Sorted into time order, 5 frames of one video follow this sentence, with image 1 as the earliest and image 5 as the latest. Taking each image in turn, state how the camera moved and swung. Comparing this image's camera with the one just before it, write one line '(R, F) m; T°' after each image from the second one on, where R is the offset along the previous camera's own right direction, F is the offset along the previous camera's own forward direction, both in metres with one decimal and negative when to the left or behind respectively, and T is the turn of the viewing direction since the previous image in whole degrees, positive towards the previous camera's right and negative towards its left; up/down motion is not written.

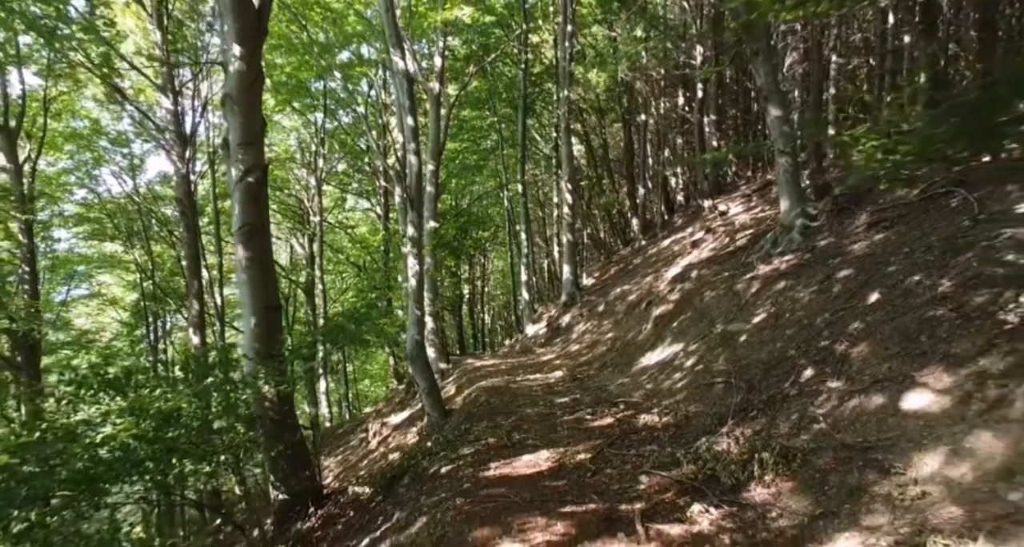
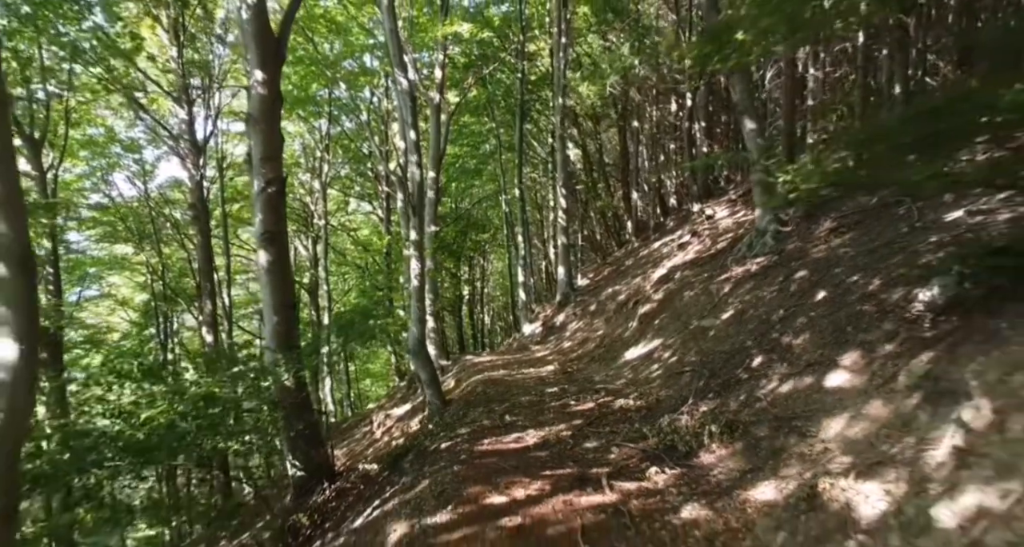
(+0.1, -0.8) m; 0°
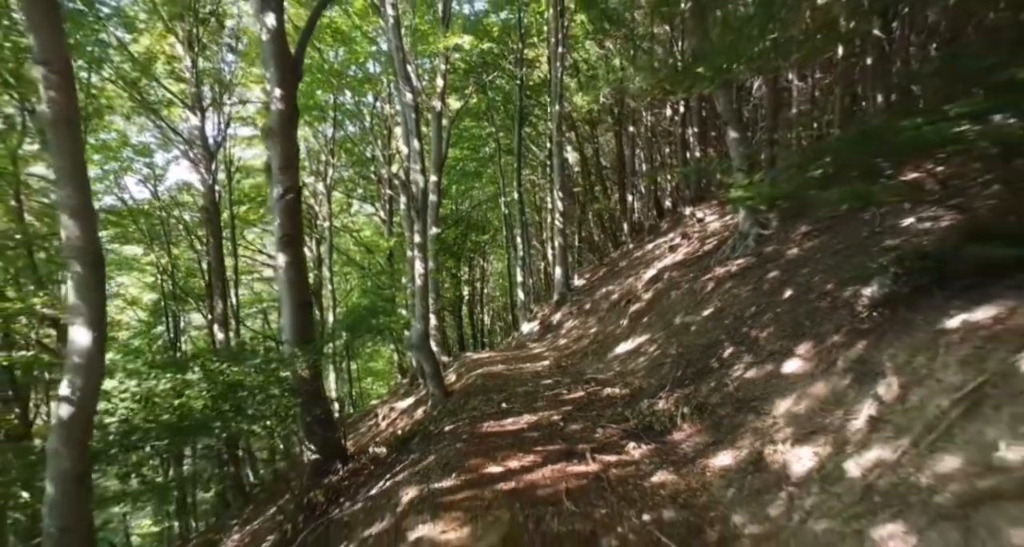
(0.0, -0.7) m; 0°
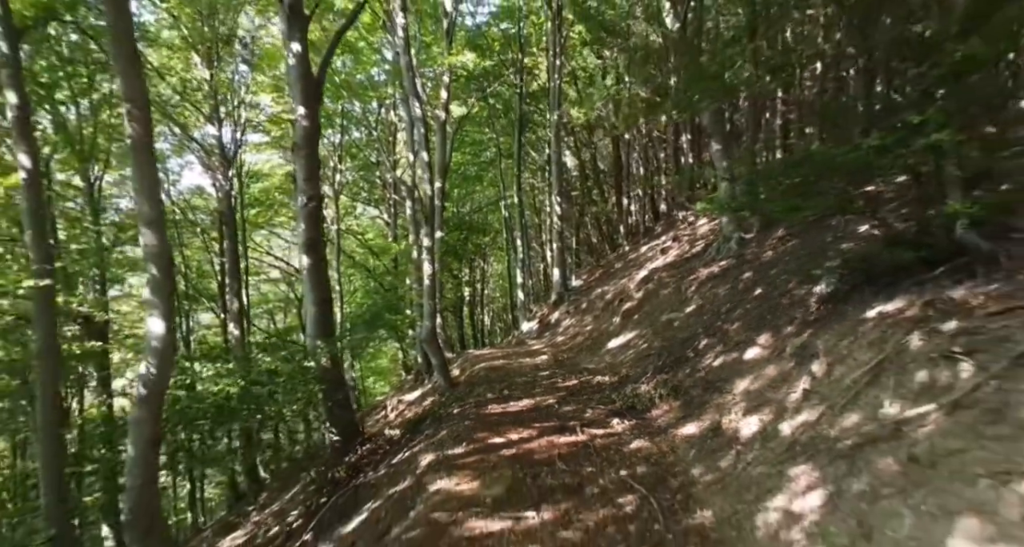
(0.0, -0.9) m; 0°
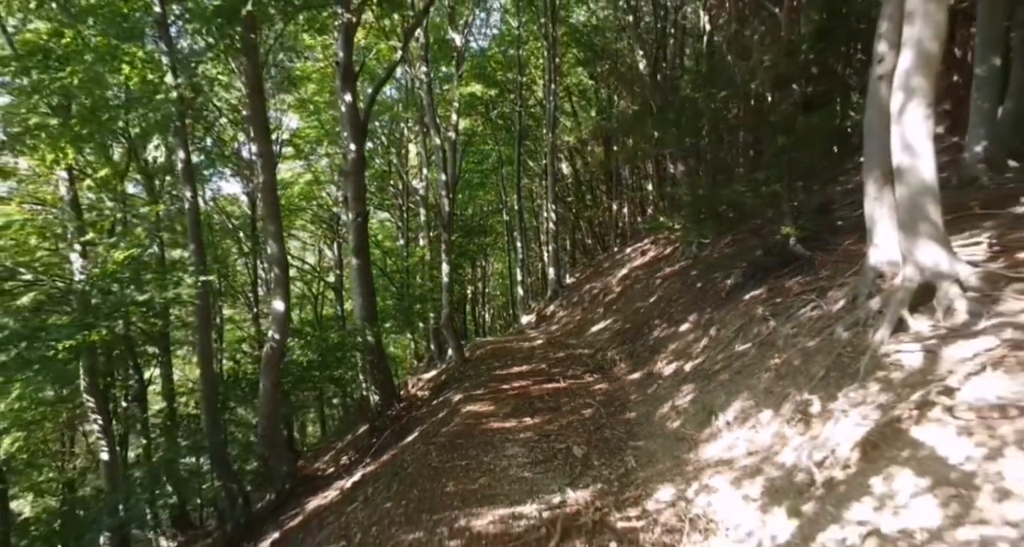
(-0.1, -2.5) m; 0°
